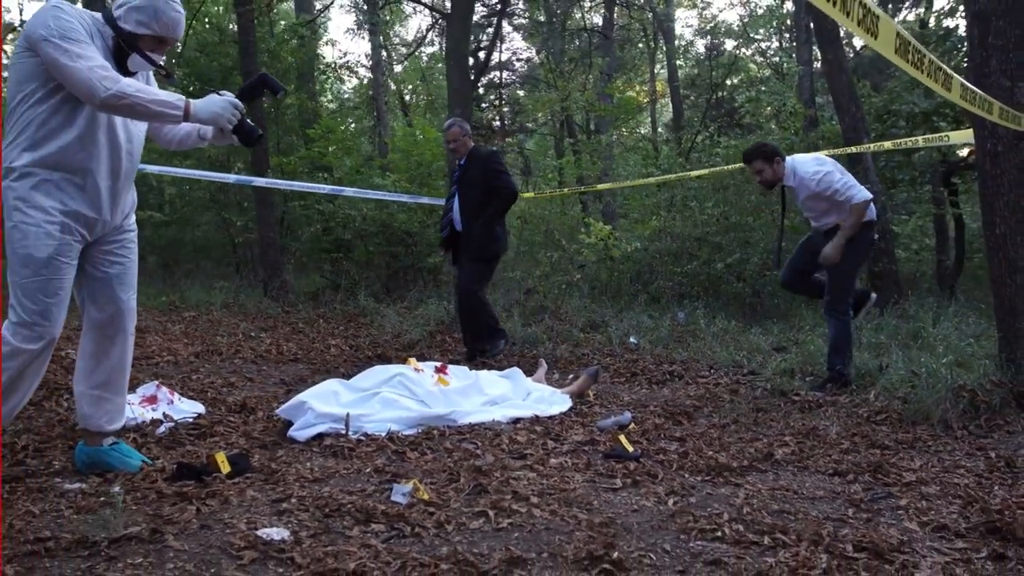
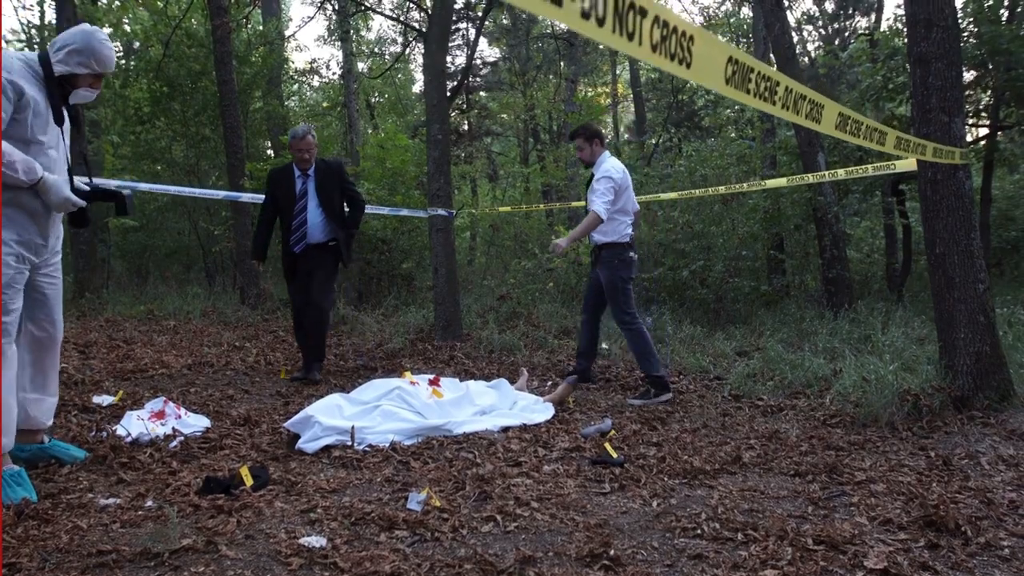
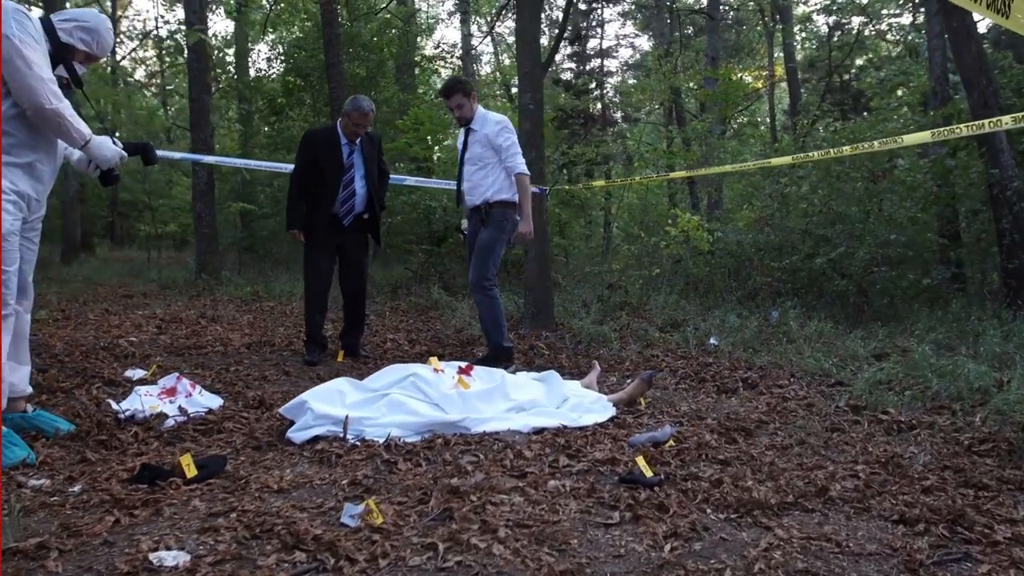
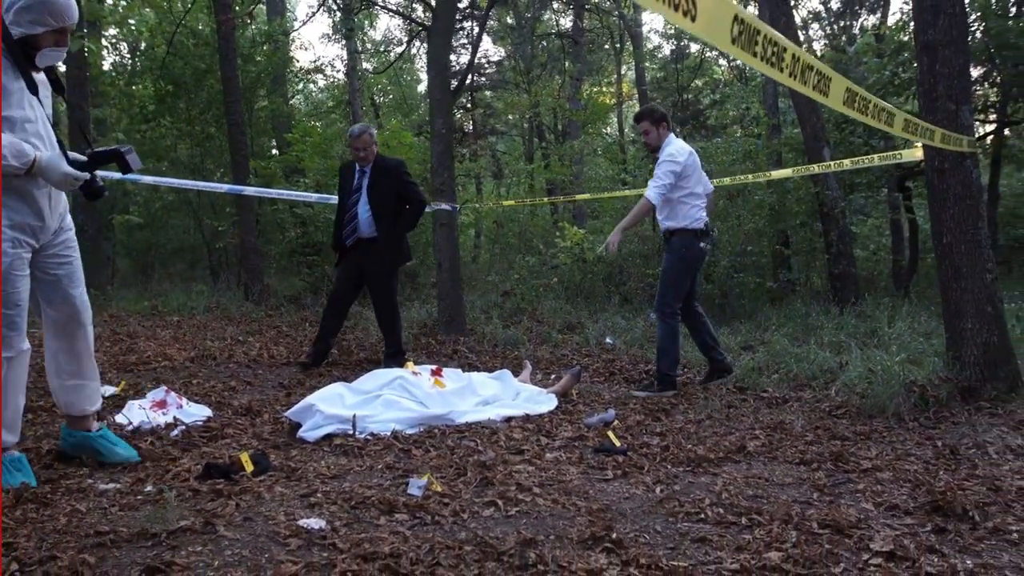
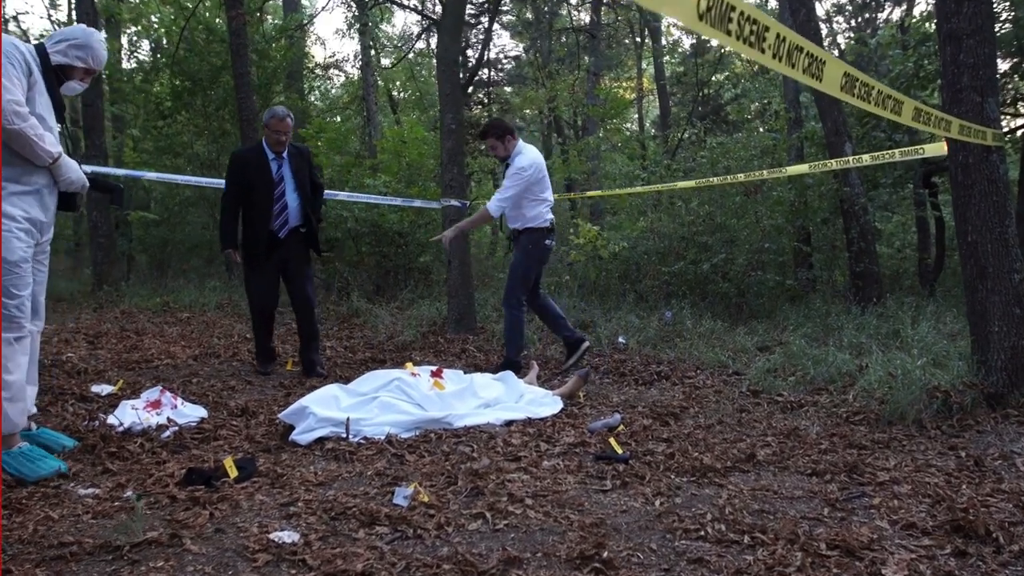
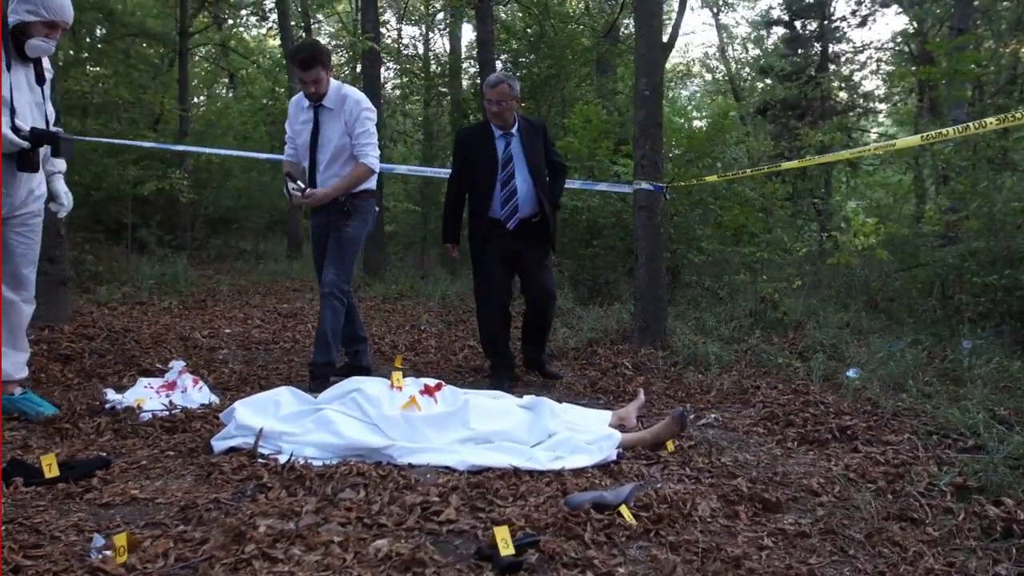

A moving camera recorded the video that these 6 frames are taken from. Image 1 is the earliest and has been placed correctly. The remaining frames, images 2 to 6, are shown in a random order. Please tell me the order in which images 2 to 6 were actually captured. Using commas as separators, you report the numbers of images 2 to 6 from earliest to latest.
4, 2, 5, 3, 6
